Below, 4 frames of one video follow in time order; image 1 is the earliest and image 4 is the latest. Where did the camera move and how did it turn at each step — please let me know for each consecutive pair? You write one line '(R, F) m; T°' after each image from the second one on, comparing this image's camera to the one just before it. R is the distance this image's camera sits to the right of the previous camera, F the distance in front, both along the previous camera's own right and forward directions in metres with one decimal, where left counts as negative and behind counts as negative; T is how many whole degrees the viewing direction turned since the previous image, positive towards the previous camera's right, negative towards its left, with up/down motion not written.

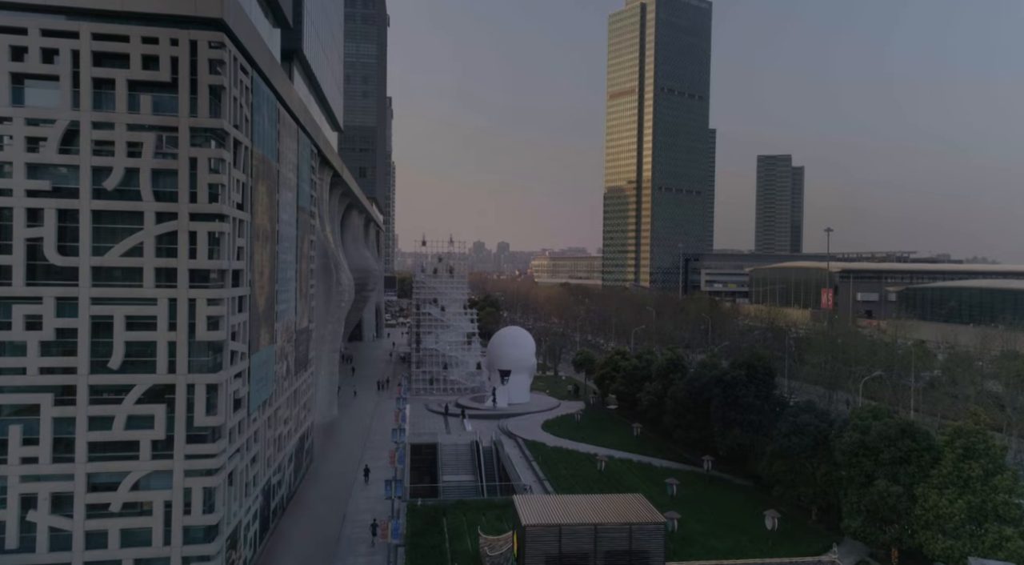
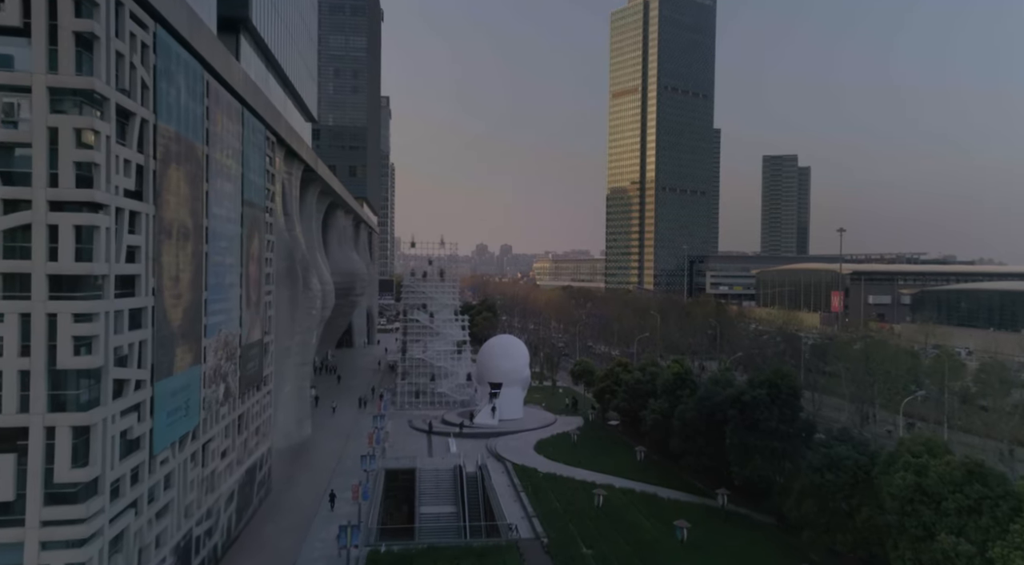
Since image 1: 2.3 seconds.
(+0.5, +2.9) m; 0°
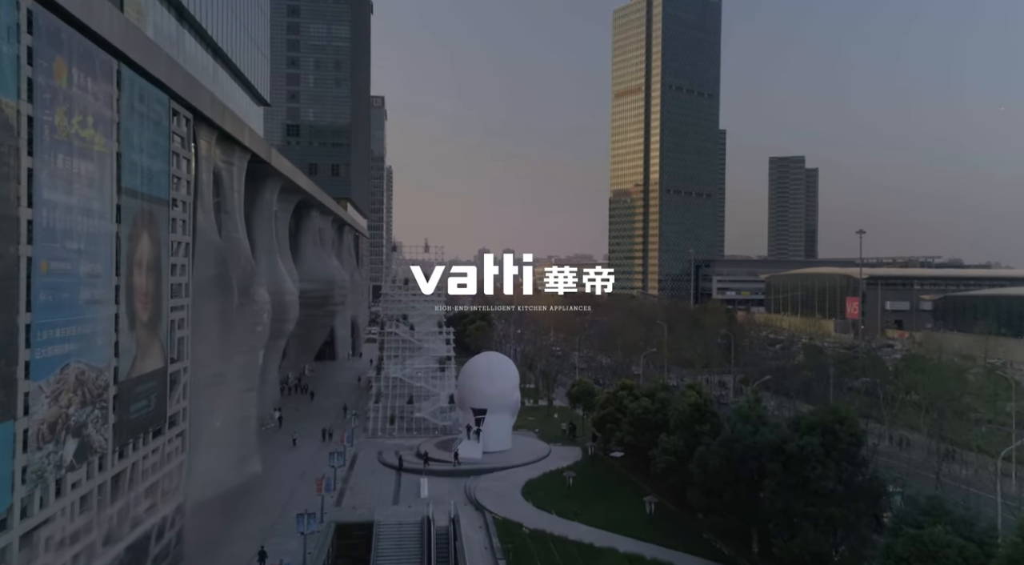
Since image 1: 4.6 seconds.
(+0.7, +4.3) m; 0°
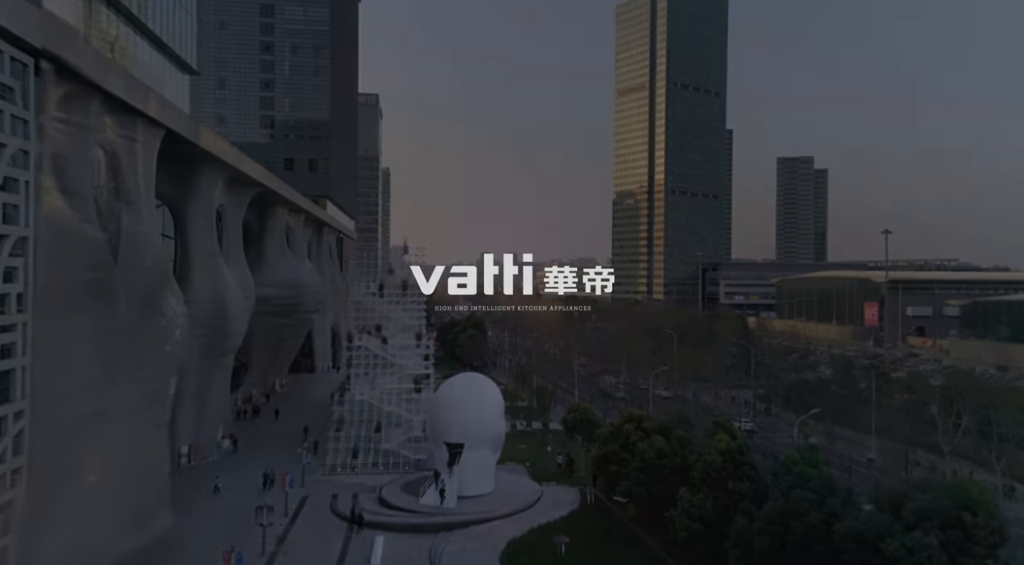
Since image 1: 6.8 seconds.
(+0.7, +4.7) m; 0°
